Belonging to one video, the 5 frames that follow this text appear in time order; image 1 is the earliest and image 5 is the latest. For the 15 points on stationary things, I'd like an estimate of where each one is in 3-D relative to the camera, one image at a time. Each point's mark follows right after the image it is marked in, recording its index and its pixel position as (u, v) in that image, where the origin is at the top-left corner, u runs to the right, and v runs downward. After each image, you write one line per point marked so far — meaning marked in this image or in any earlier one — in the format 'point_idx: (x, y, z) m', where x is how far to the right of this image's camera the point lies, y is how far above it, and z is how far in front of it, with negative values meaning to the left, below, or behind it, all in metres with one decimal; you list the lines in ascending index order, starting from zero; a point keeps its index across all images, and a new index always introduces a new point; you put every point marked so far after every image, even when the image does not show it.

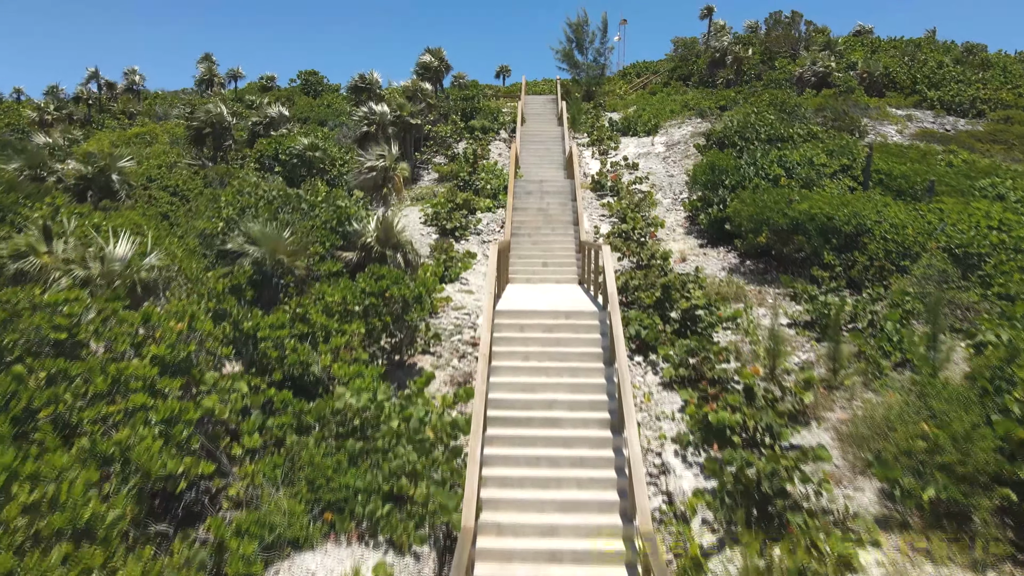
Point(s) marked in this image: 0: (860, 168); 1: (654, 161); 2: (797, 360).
0: (+6.8, +2.4, +14.3) m
1: (+3.8, +3.4, +20.0) m
2: (+3.7, -0.9, +9.7) m
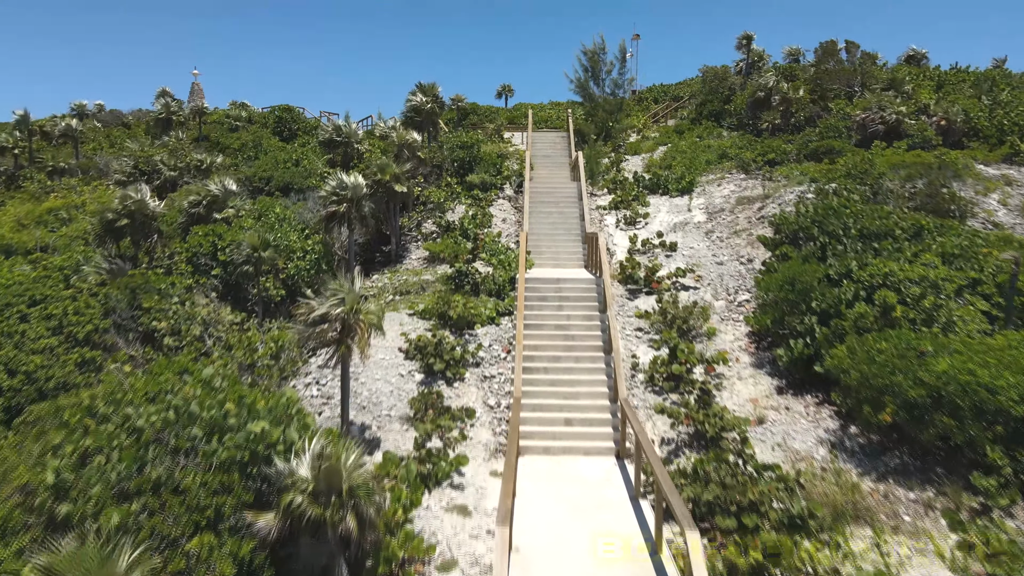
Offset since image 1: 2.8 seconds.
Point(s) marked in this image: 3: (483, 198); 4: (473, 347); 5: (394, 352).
0: (+6.9, 0.0, +10.5) m
1: (+4.0, +1.1, +16.2) m
2: (+3.9, -3.3, +5.9) m
3: (-0.8, +2.4, +19.2) m
4: (-0.6, -1.0, +11.9) m
5: (-1.9, -1.0, +11.6) m
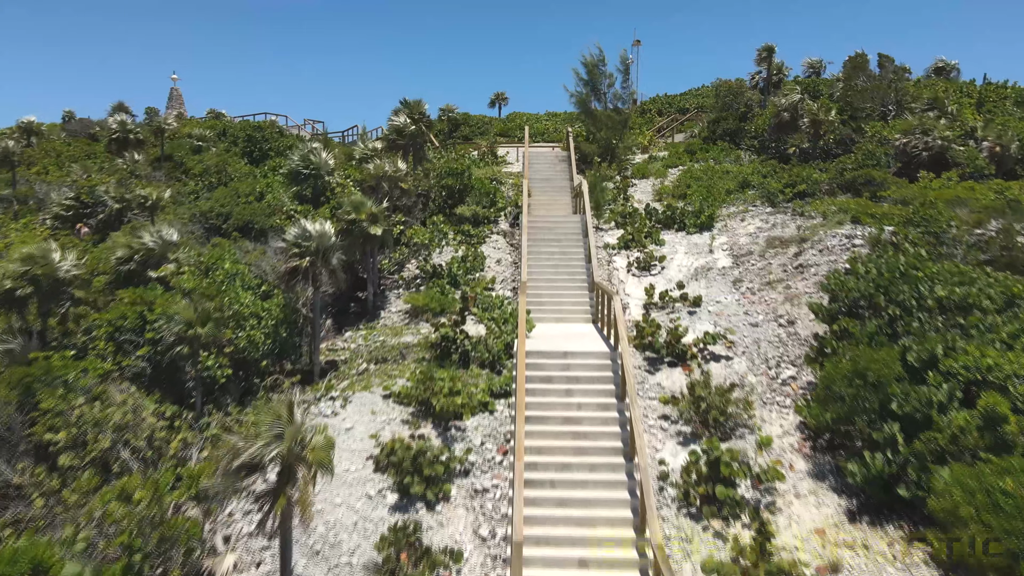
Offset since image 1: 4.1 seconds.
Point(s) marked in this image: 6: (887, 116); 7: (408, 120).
0: (+6.9, -1.1, +8.2) m
1: (+3.9, 0.0, +13.9) m
2: (+3.9, -4.4, +3.6) m
3: (-0.9, +1.2, +16.9) m
4: (-0.7, -2.1, +9.5) m
5: (-1.9, -2.1, +9.2) m
6: (+9.9, +4.5, +19.3) m
7: (-2.6, +4.3, +18.7) m
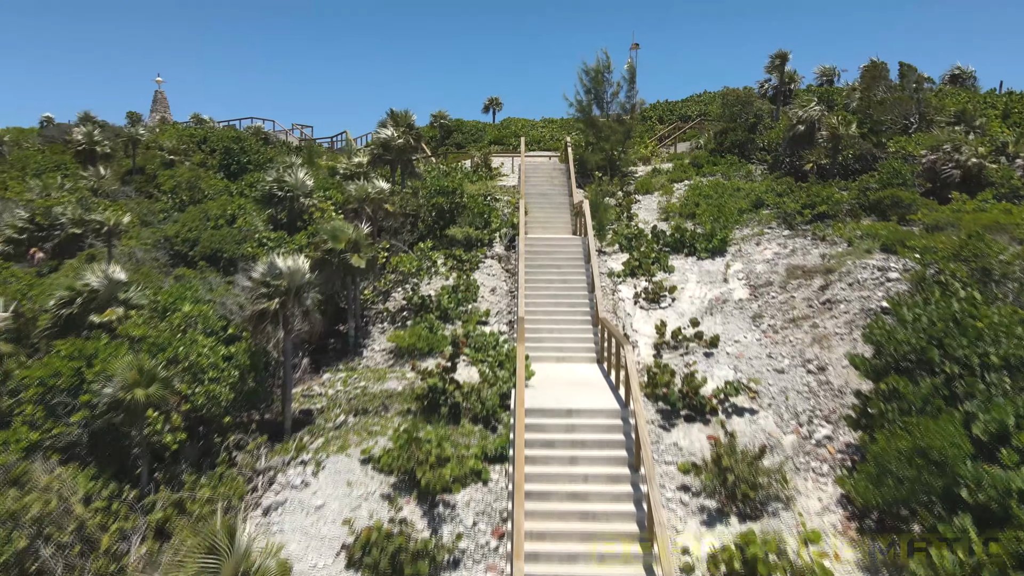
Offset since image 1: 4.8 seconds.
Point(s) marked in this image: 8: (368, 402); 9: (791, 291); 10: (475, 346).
0: (+6.9, -1.7, +6.9) m
1: (+3.9, -0.6, +12.6) m
2: (+4.0, -5.0, +2.2) m
3: (-0.9, +0.6, +15.5) m
4: (-0.7, -2.7, +8.1) m
5: (-1.9, -2.8, +7.8) m
6: (+9.7, +3.9, +18.0) m
7: (-2.7, +3.6, +17.3) m
8: (-2.2, -1.7, +11.2) m
9: (+5.0, 0.0, +13.1) m
10: (-0.6, -0.9, +12.3) m
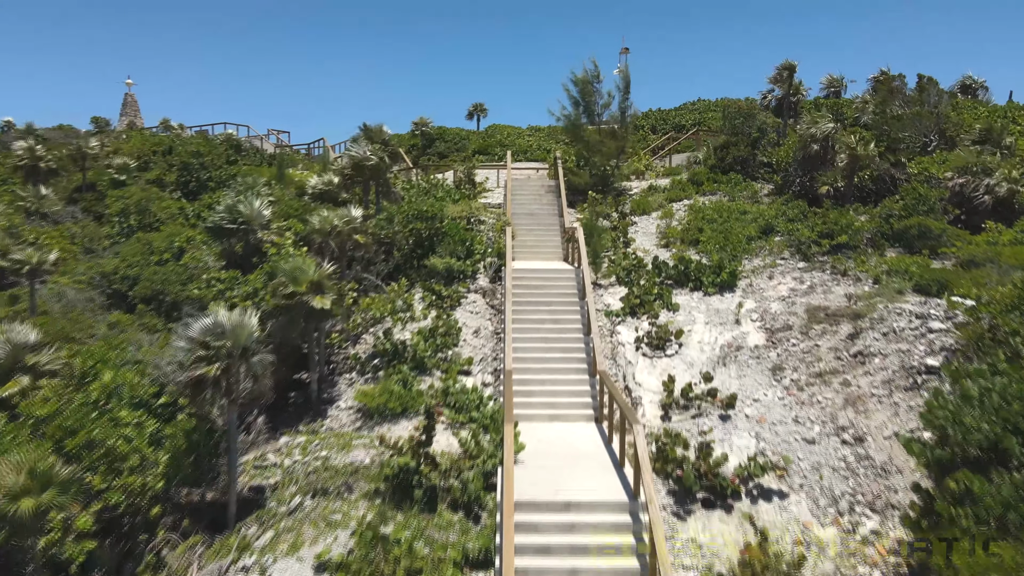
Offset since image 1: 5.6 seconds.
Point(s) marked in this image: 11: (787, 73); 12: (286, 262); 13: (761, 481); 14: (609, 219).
0: (+6.8, -2.4, +5.4) m
1: (+3.7, -1.4, +11.0) m
2: (+4.0, -5.7, +0.7) m
3: (-1.2, -0.1, +13.8) m
4: (-0.8, -3.4, +6.5) m
5: (-2.0, -3.5, +6.1) m
6: (+9.4, +3.2, +16.6) m
7: (-3.1, +2.9, +15.6) m
8: (-2.4, -2.5, +9.5) m
9: (+4.8, -0.8, +11.5) m
10: (-0.8, -1.7, +10.7) m
11: (+6.9, +5.5, +18.6) m
12: (-3.5, +0.4, +11.4) m
13: (+3.0, -2.3, +8.9) m
14: (+2.4, +1.6, +17.8) m
